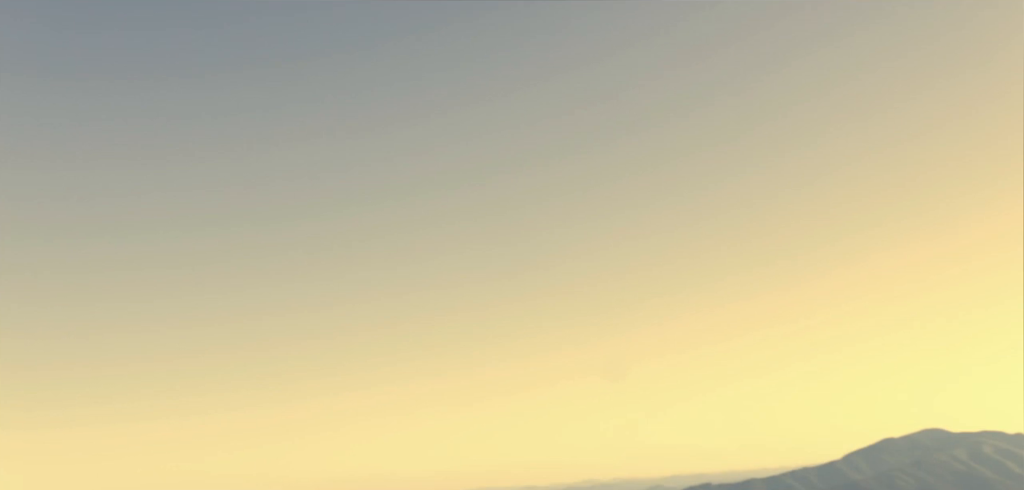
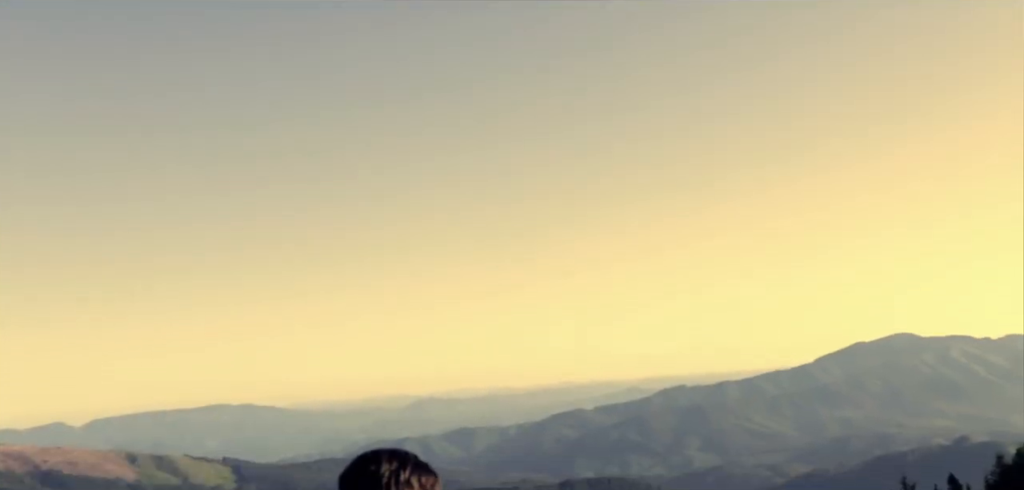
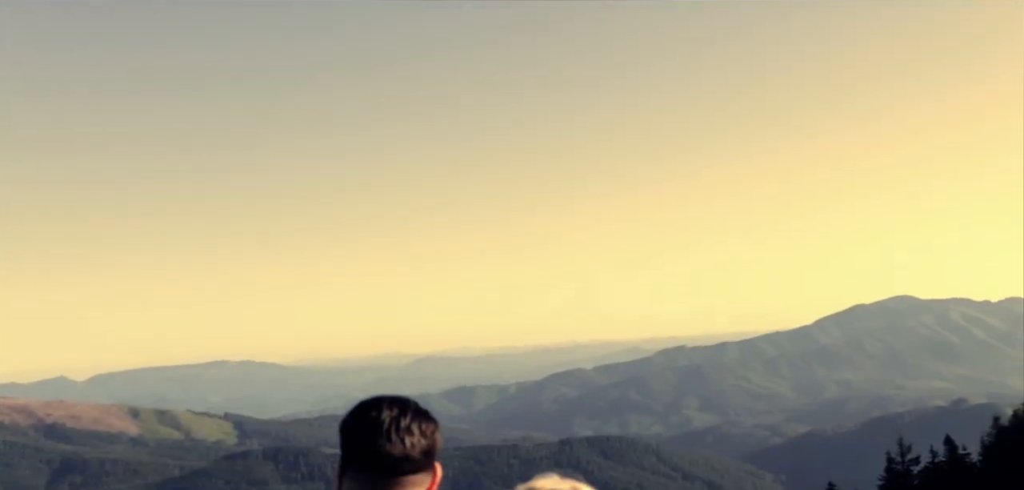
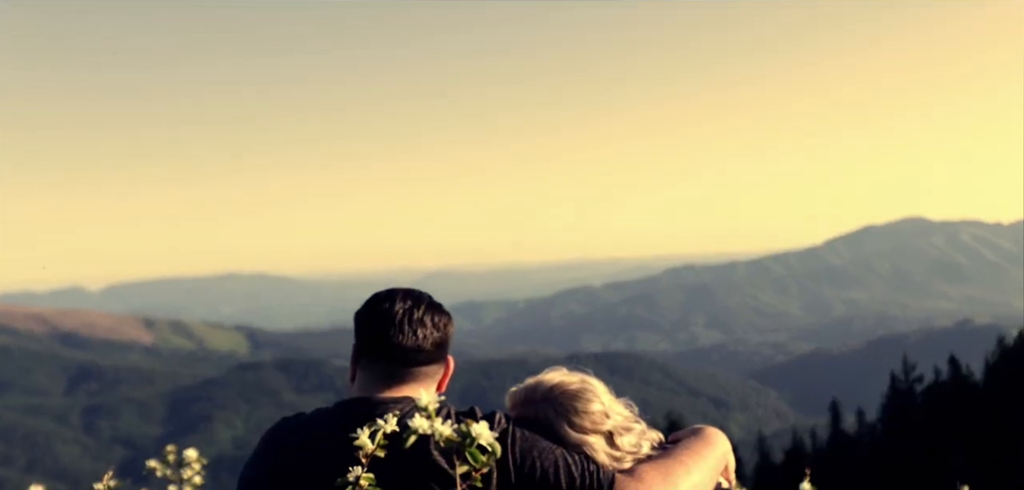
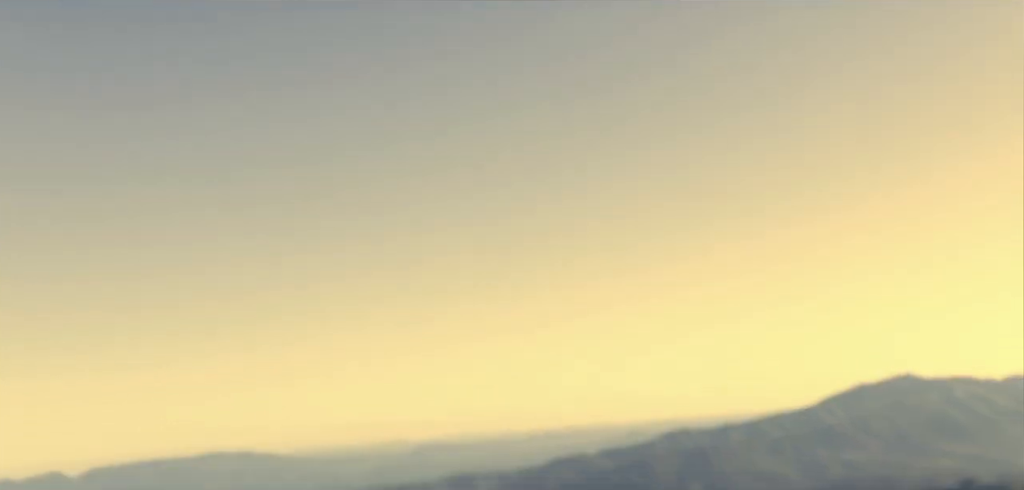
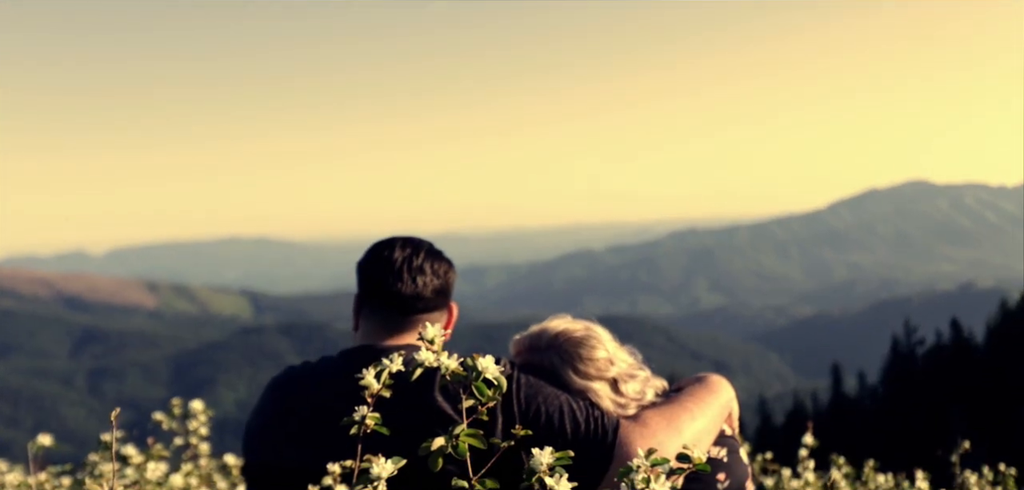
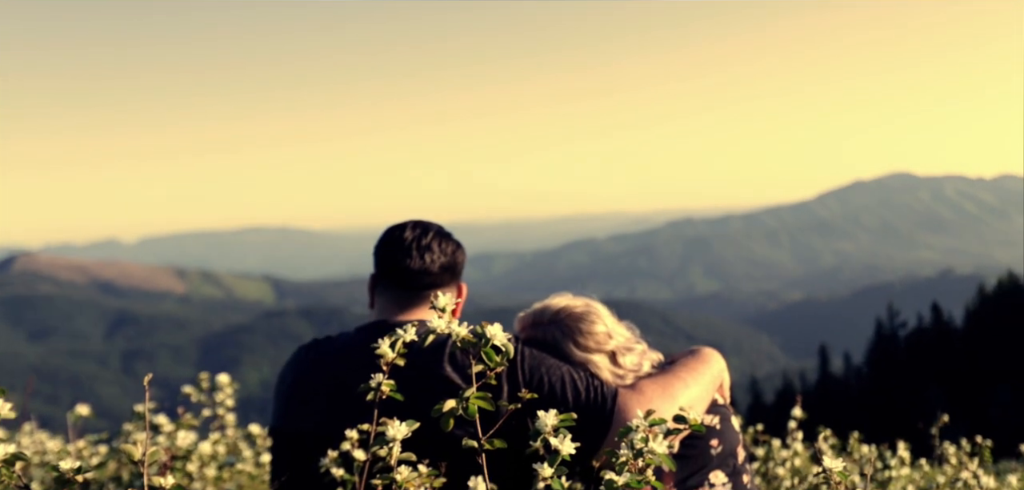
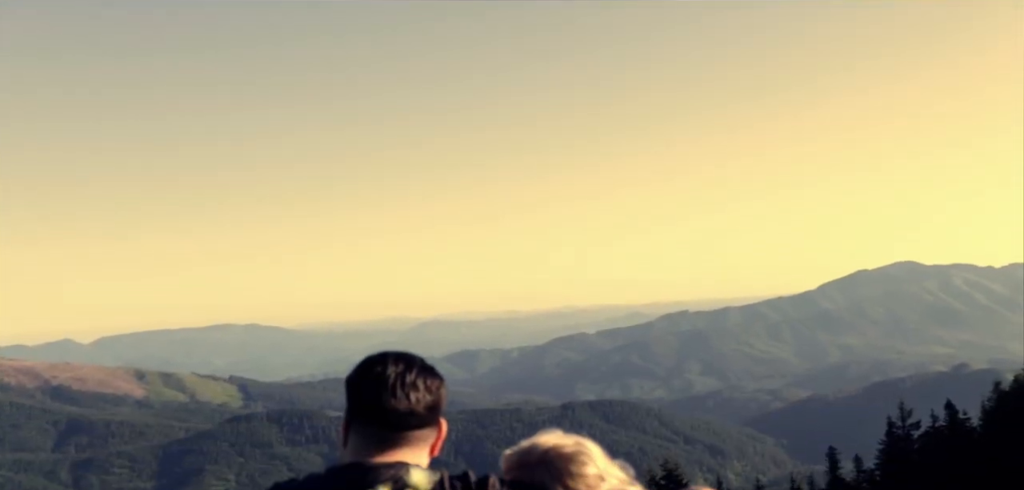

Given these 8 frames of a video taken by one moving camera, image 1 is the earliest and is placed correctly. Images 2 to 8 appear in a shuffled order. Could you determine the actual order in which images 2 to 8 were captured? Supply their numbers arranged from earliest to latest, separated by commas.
5, 2, 3, 8, 4, 6, 7
